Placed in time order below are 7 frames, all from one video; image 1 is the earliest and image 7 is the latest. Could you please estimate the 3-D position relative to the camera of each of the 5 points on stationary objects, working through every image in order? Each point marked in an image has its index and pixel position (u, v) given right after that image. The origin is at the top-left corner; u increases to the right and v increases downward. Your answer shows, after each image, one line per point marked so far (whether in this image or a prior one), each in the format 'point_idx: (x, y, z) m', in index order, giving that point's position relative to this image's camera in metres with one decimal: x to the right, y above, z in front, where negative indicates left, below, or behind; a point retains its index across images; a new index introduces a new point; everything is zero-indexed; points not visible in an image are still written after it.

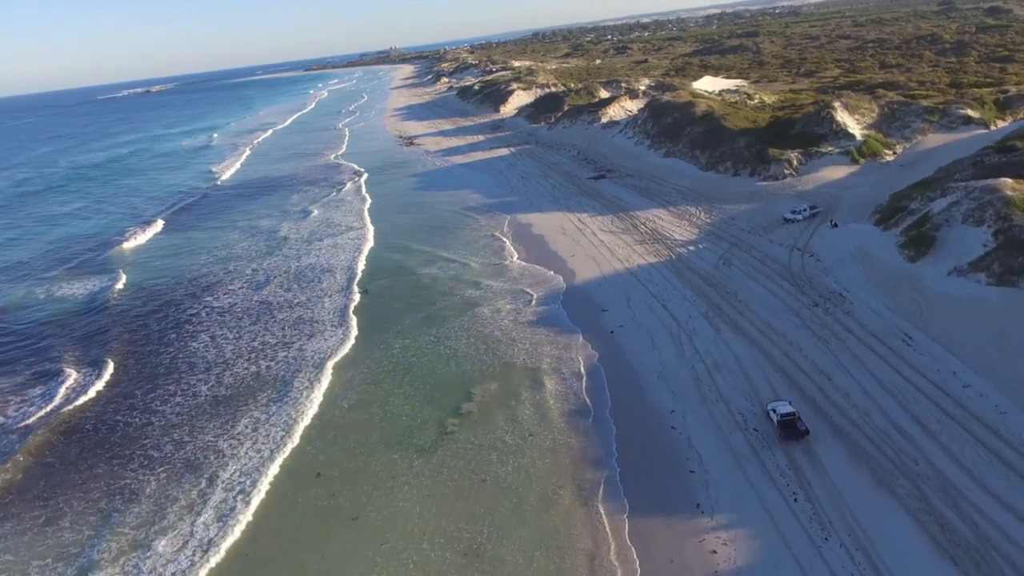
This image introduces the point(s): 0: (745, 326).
0: (+6.4, -1.0, +19.4) m
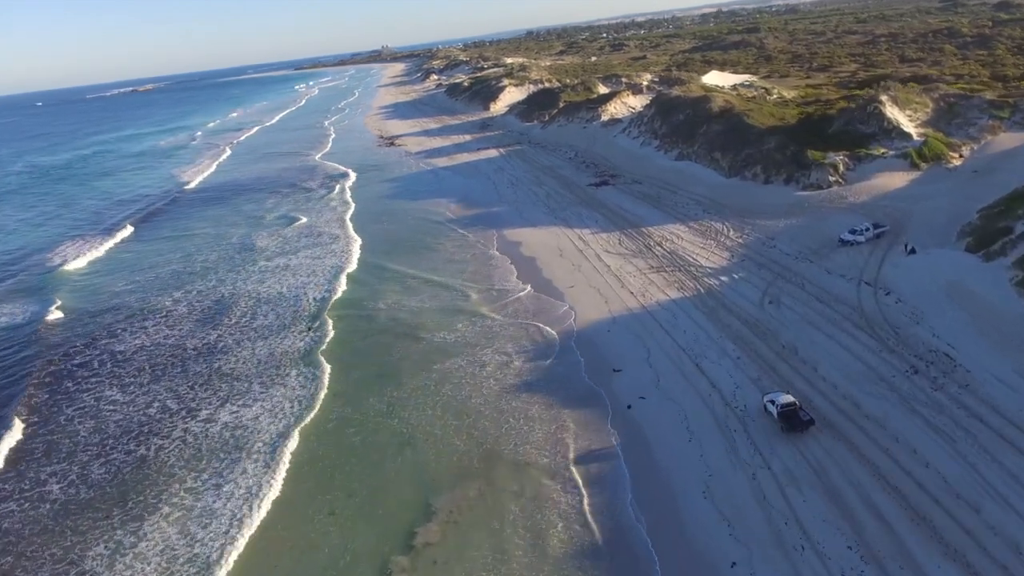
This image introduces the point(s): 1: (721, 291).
0: (+5.9, -2.2, +13.7) m
1: (+5.8, -0.1, +19.7) m
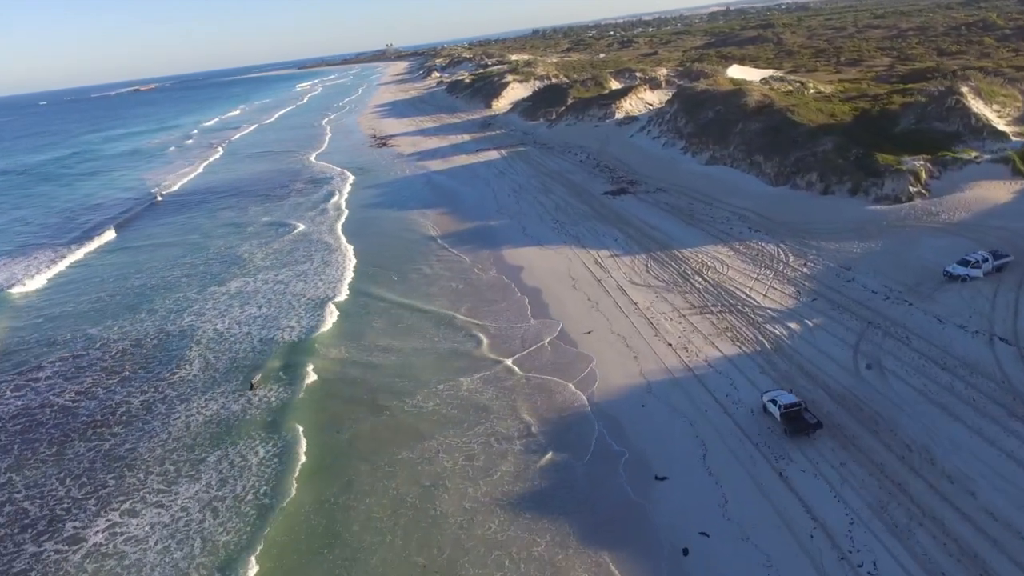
0: (+5.8, -3.3, +8.6) m
1: (+5.7, -1.2, +14.5) m
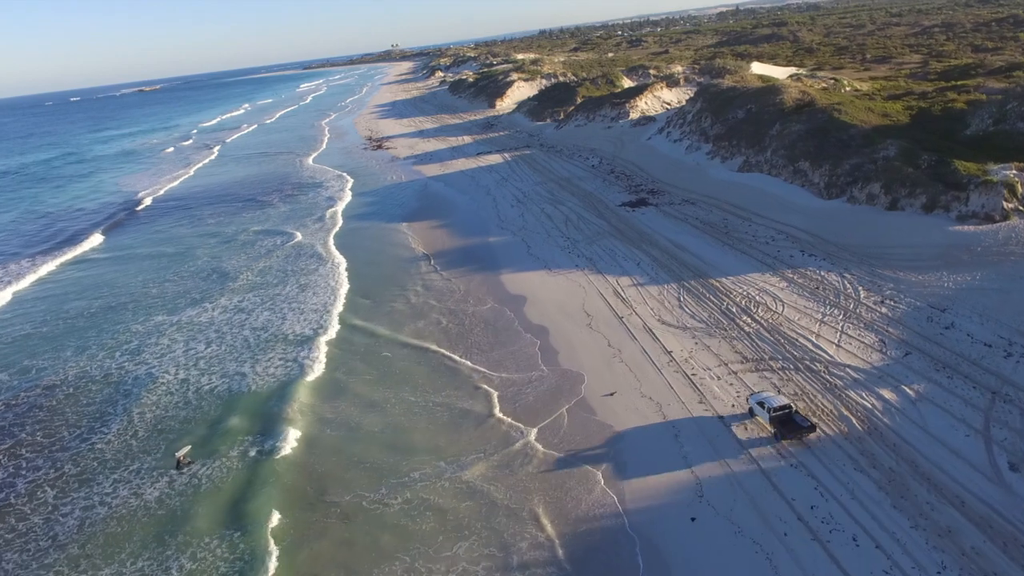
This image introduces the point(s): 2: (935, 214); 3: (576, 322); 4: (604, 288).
0: (+5.8, -4.2, +4.7) m
1: (+5.7, -2.1, +10.7) m
2: (+10.5, +1.8, +17.7) m
3: (+1.5, -0.8, +16.5) m
4: (+2.3, 0.0, +18.0) m
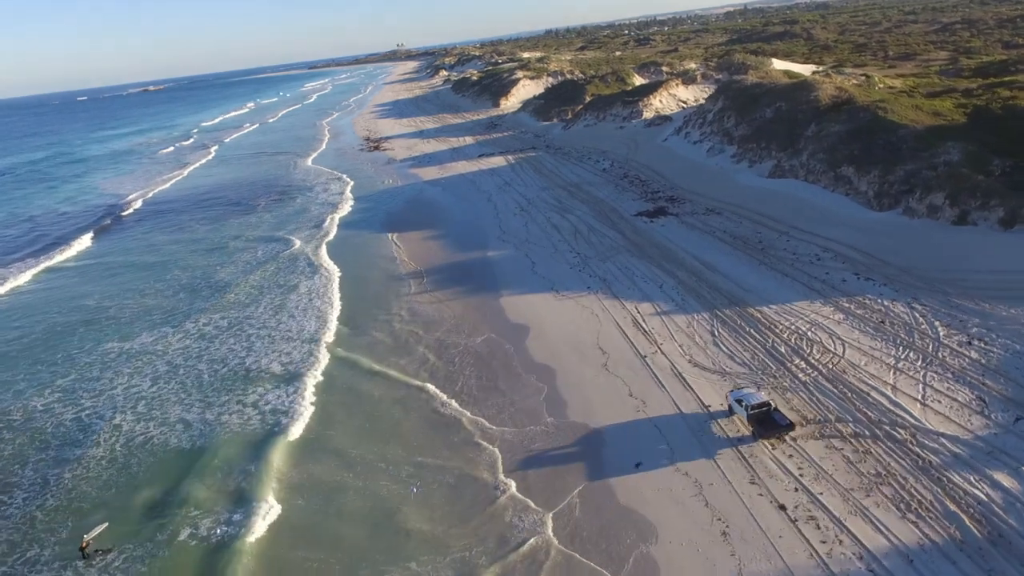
0: (+5.7, -4.8, +1.9) m
1: (+5.7, -2.7, +7.9) m
2: (+10.5, +1.2, +14.8) m
3: (+1.5, -1.4, +13.7) m
4: (+2.3, -0.6, +15.2) m
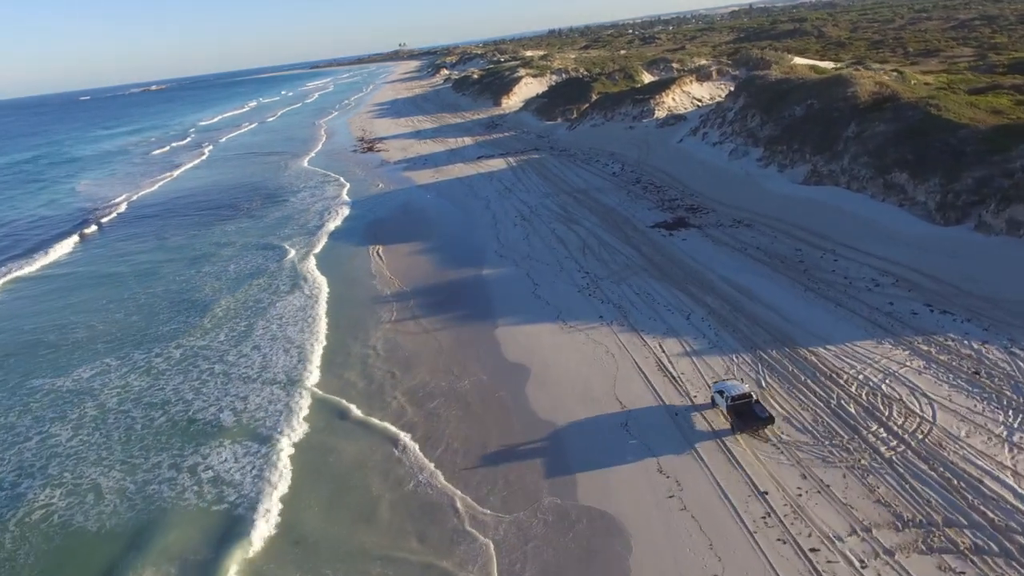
0: (+5.6, -5.4, -0.8) m
1: (+5.6, -3.3, +5.1) m
2: (+10.5, +0.6, +12.1) m
3: (+1.5, -2.0, +11.0) m
4: (+2.3, -1.2, +12.5) m
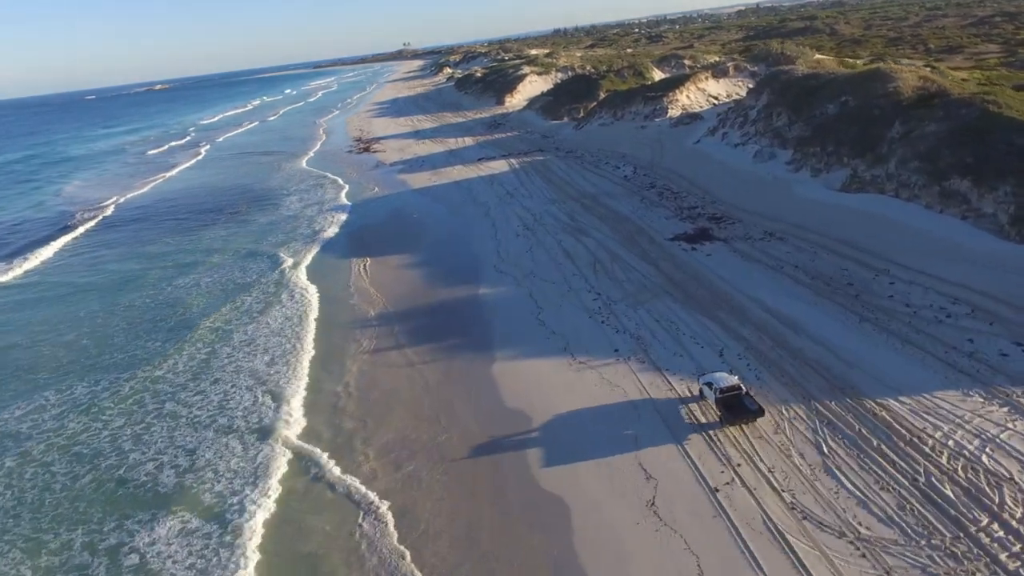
0: (+5.4, -5.9, -3.1) m
1: (+5.5, -3.8, +2.8) m
2: (+10.4, +0.1, +9.7) m
3: (+1.4, -2.5, +8.7) m
4: (+2.3, -1.7, +10.2) m
